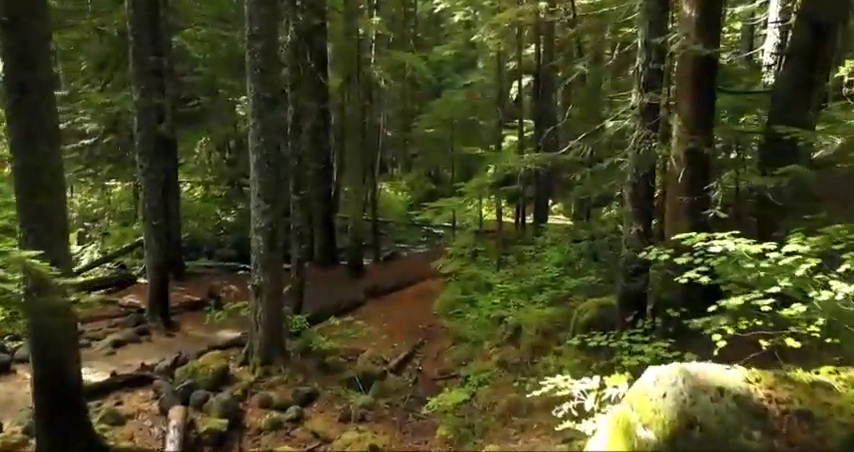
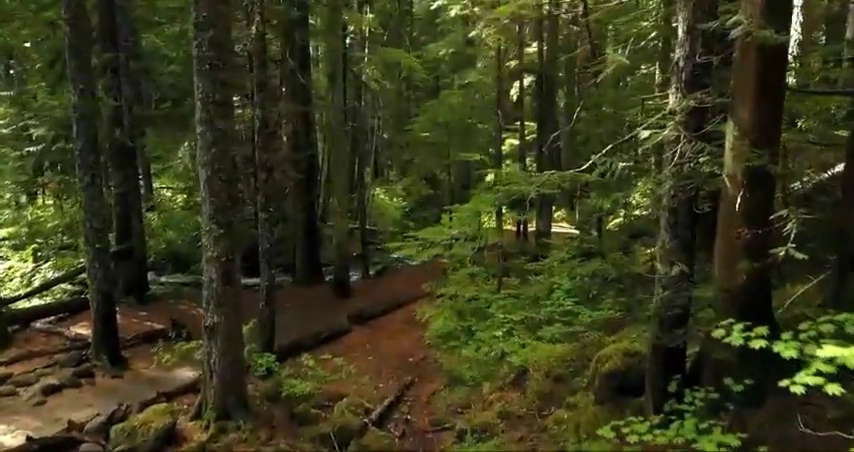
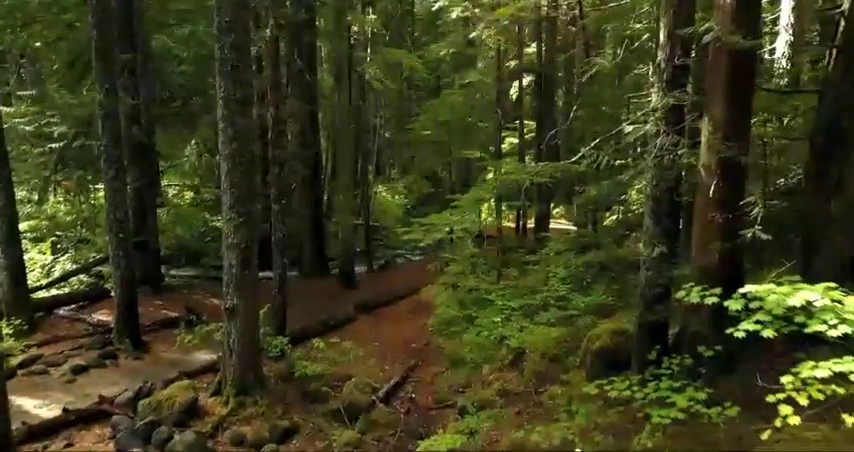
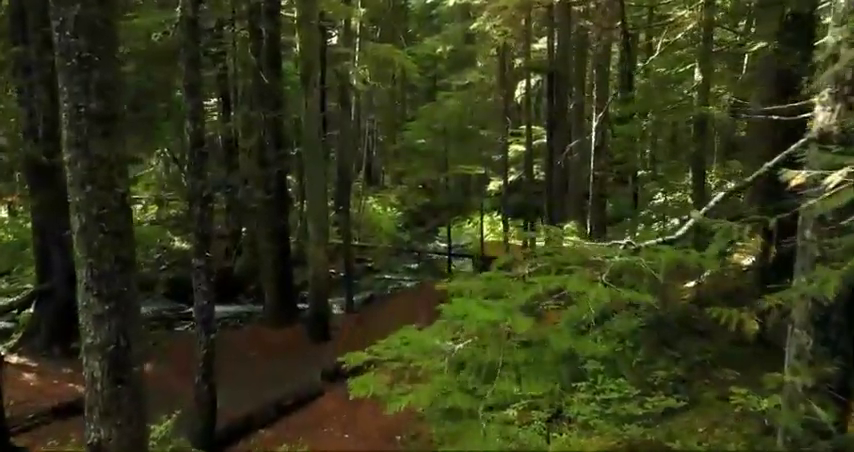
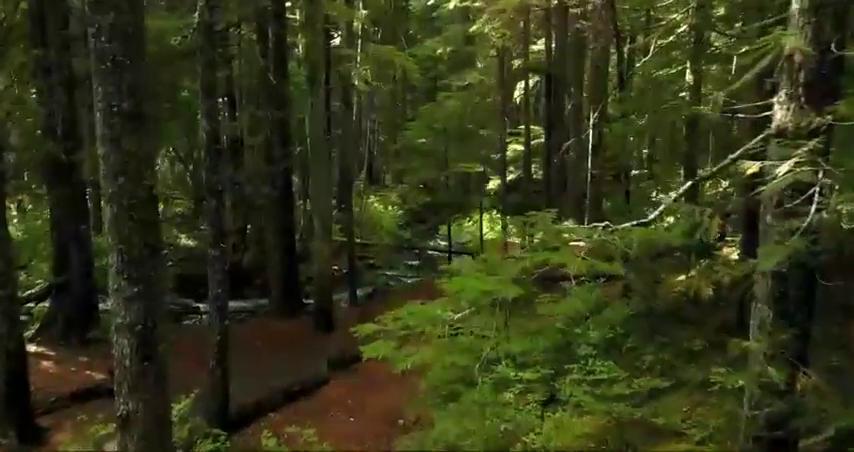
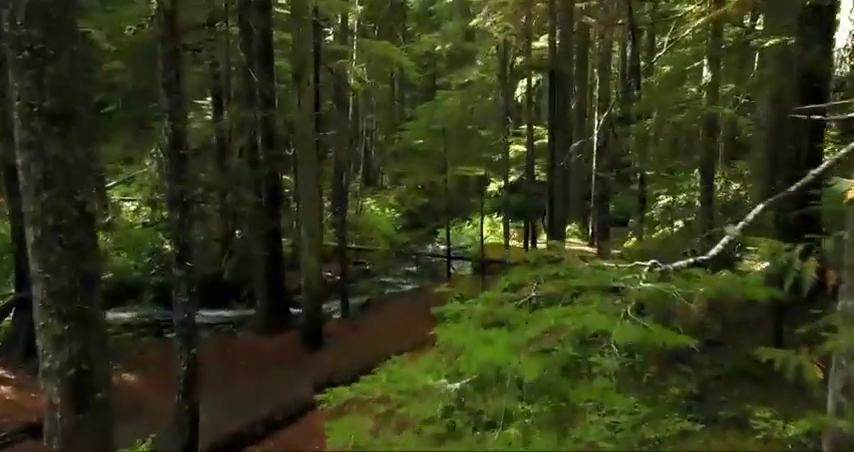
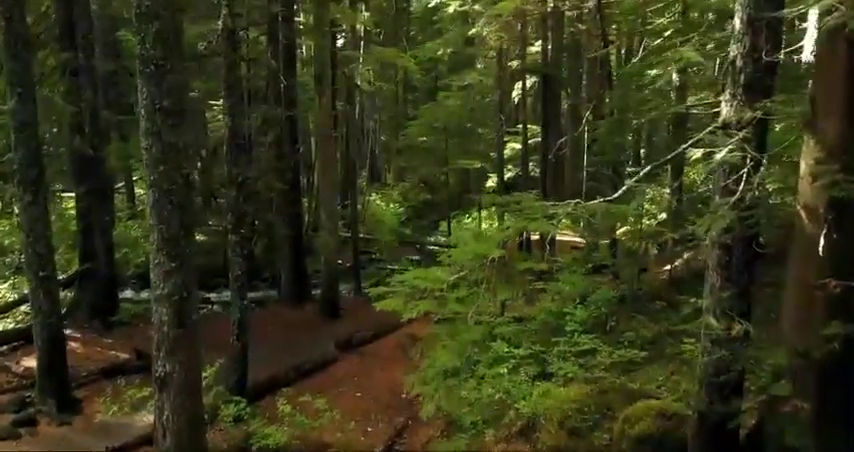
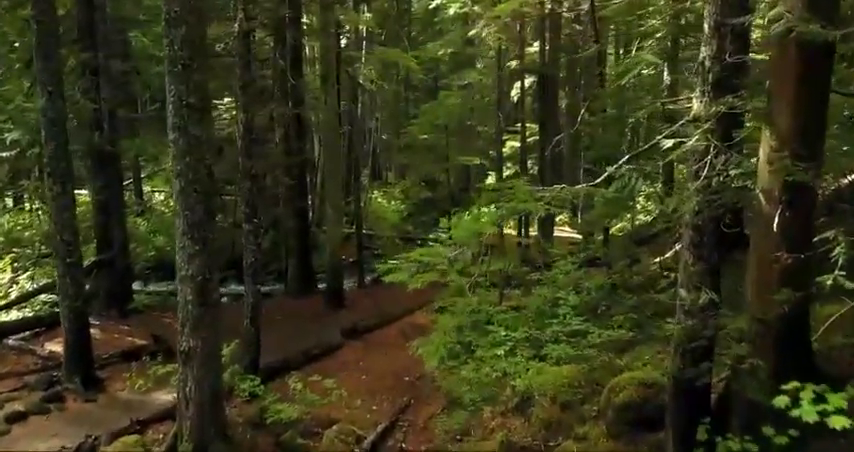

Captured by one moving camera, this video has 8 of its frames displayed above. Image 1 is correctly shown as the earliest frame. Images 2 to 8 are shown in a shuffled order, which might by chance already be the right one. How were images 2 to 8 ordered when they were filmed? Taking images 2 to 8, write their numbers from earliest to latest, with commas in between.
3, 2, 8, 7, 5, 4, 6
